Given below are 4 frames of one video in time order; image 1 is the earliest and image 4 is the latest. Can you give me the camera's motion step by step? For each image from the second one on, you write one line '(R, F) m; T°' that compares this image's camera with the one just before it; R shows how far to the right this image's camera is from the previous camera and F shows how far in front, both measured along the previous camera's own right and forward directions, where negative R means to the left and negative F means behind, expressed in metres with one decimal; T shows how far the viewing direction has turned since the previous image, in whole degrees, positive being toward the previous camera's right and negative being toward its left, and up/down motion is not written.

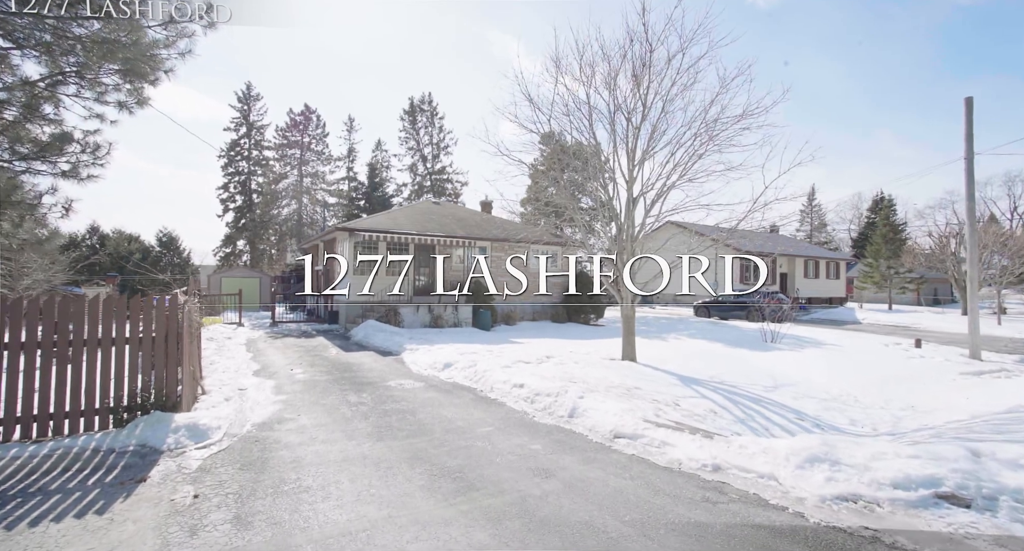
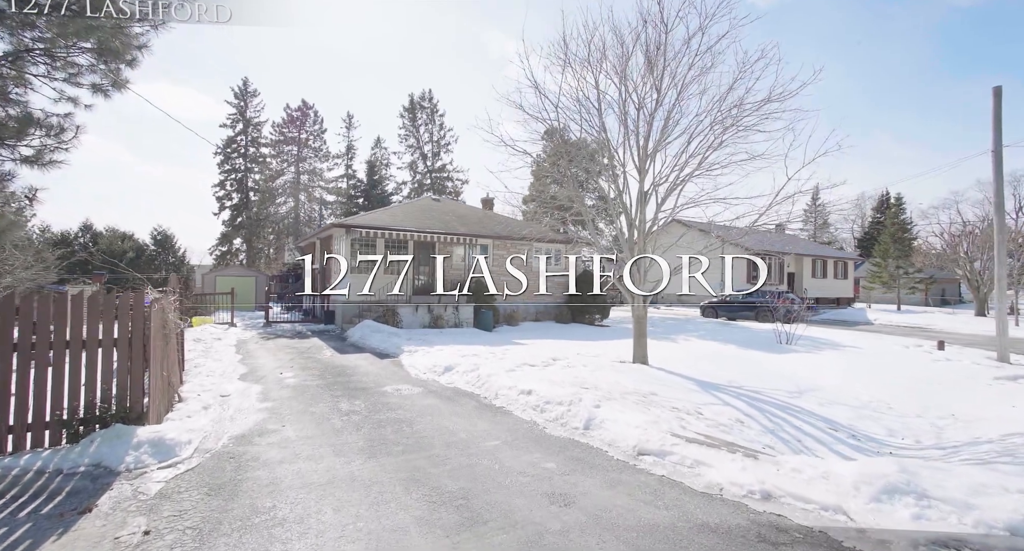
(-0.1, +0.6) m; 0°
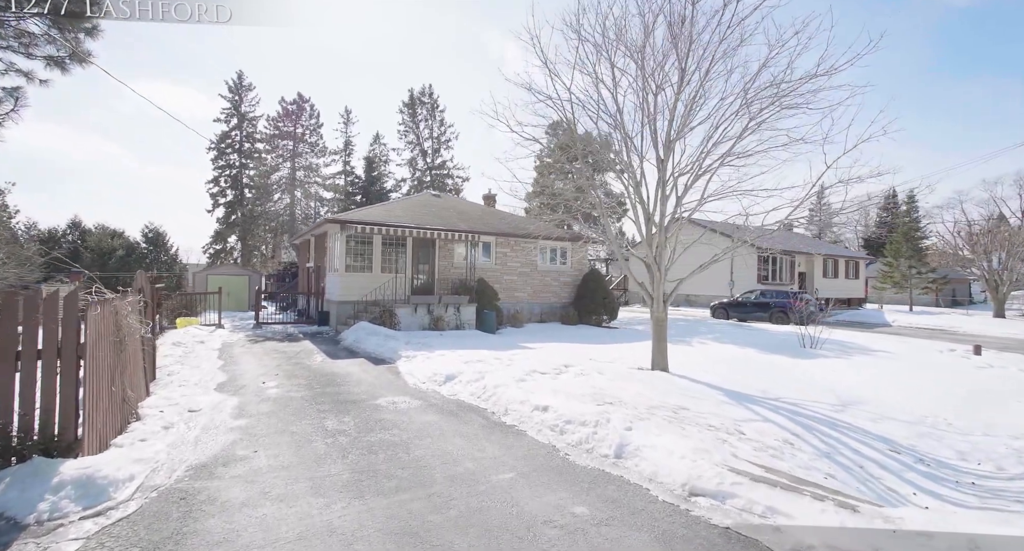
(-0.2, +0.9) m; 0°
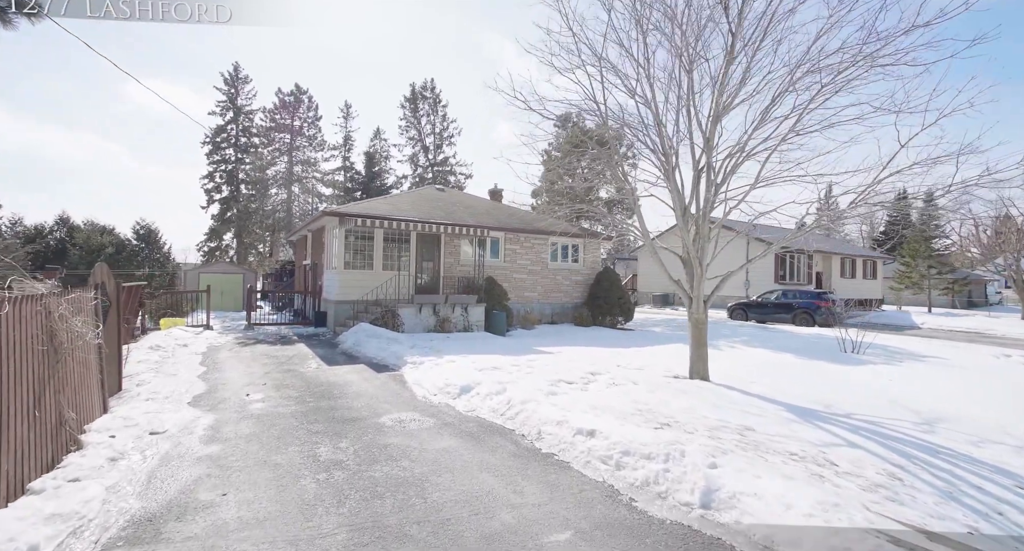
(-0.4, +1.1) m; 0°
